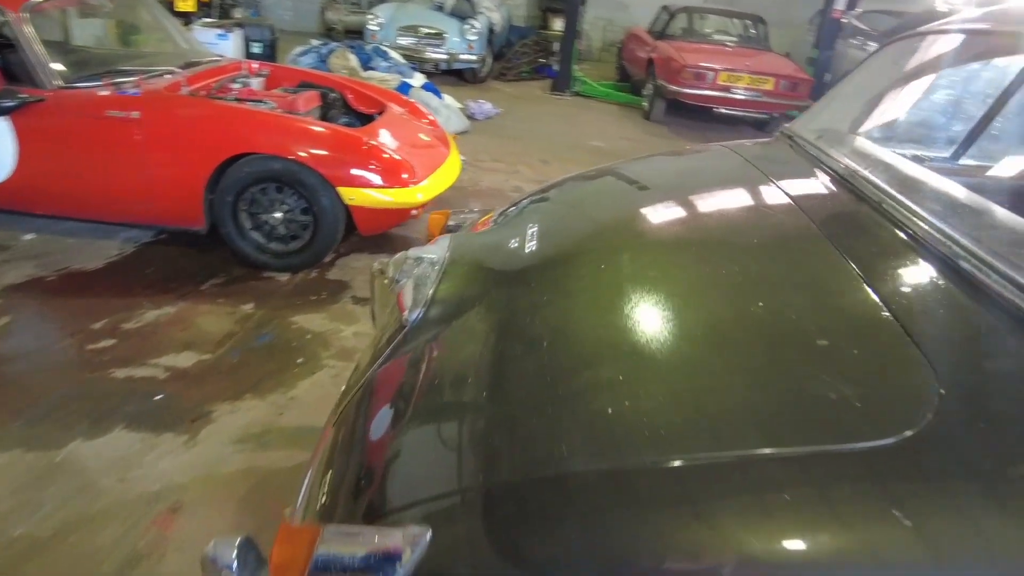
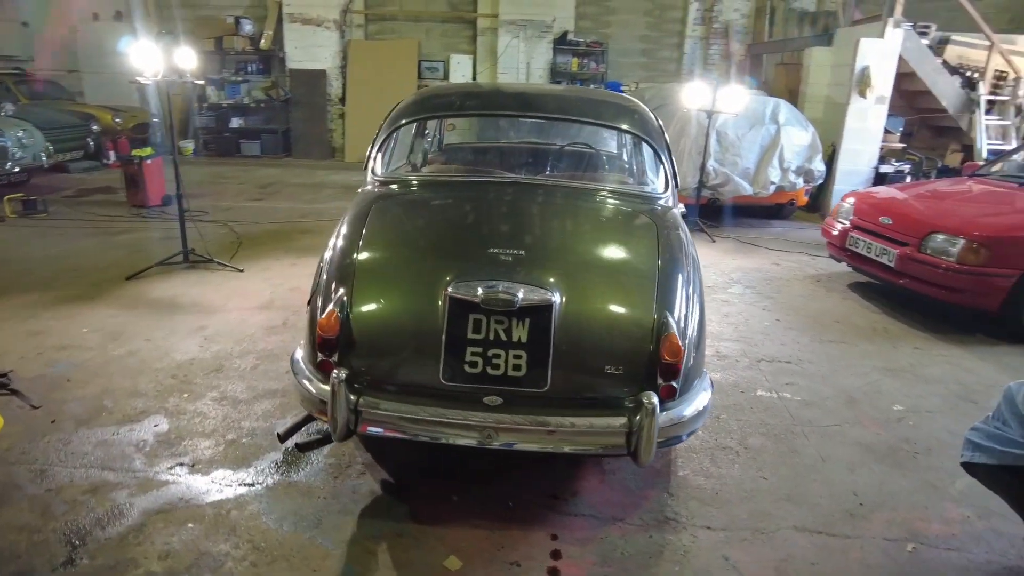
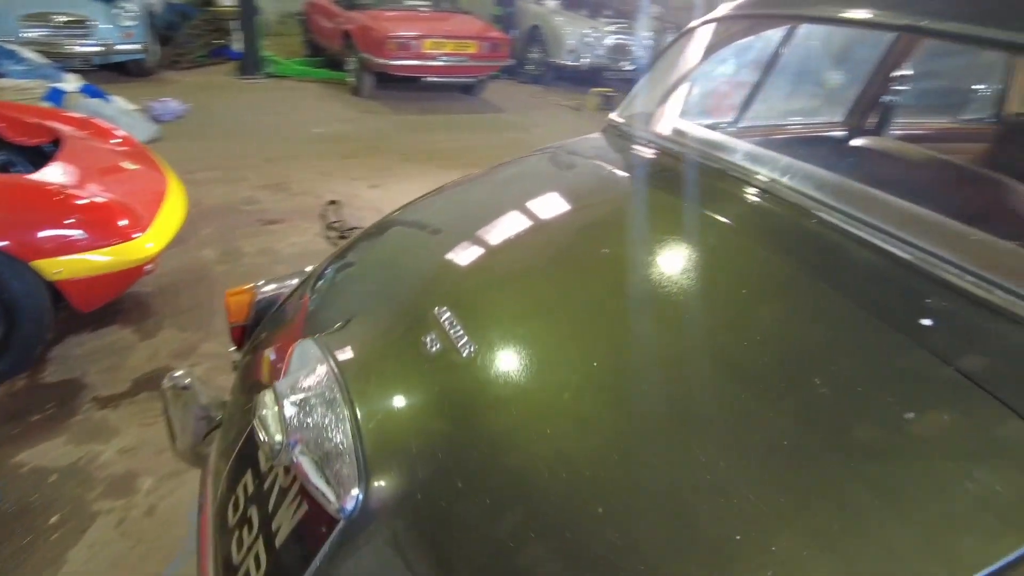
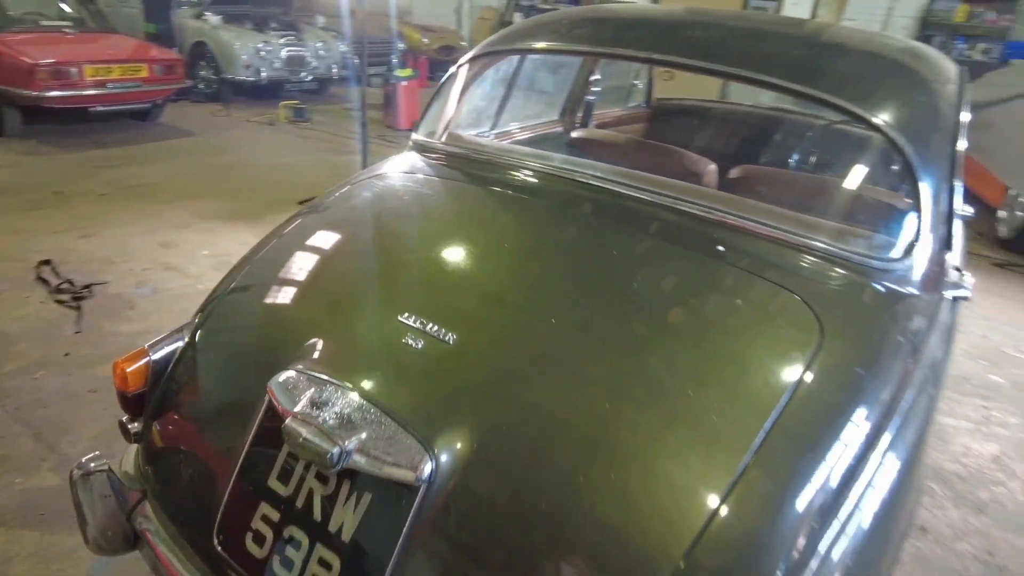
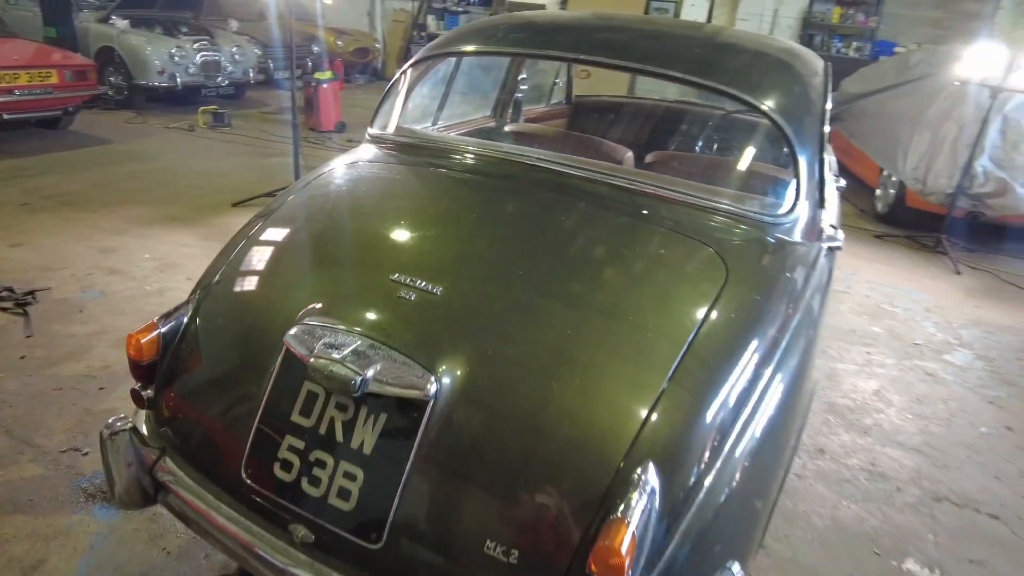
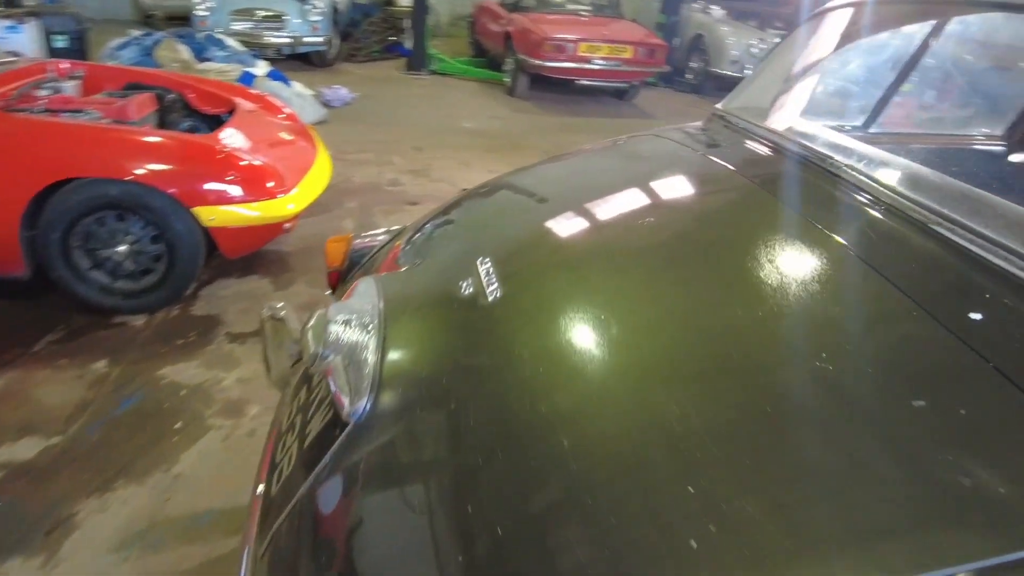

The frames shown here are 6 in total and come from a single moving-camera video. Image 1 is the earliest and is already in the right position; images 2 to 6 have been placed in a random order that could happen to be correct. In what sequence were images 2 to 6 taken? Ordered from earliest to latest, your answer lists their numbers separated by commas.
6, 3, 4, 5, 2
